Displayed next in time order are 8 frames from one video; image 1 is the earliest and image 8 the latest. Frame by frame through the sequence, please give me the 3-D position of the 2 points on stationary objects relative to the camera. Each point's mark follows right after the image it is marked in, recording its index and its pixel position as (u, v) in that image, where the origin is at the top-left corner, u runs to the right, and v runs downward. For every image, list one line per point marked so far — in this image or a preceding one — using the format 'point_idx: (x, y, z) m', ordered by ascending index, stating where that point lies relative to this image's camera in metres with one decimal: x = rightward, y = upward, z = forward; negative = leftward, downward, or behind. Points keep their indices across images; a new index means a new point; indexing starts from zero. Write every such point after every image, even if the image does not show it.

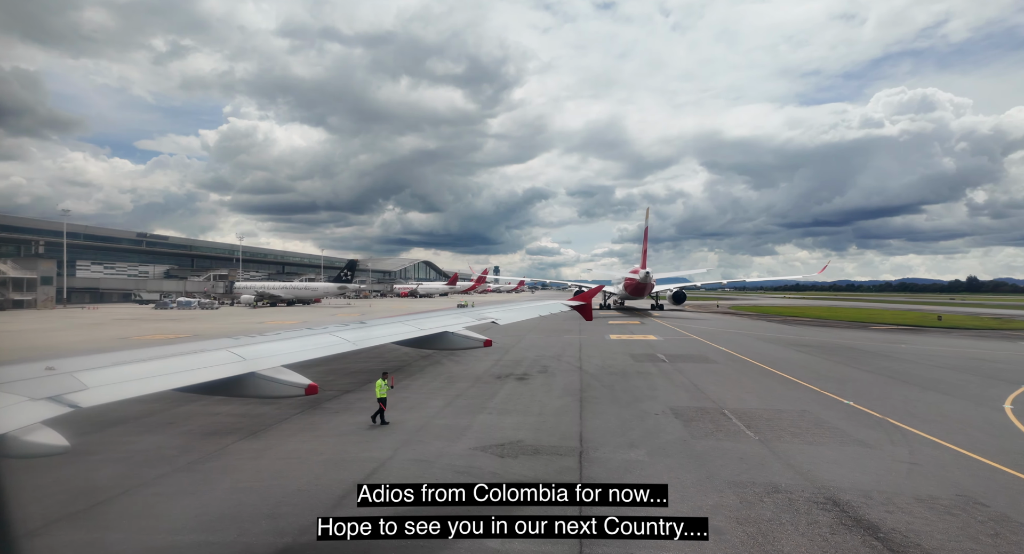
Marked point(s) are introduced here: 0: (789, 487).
0: (+4.5, -3.4, +7.1) m
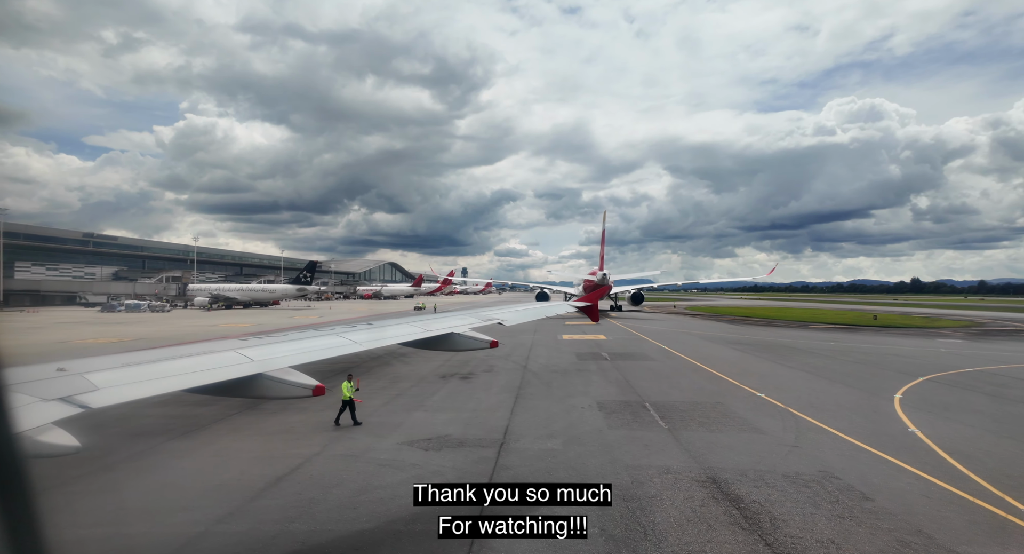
0: (+3.0, -3.5, +7.9) m
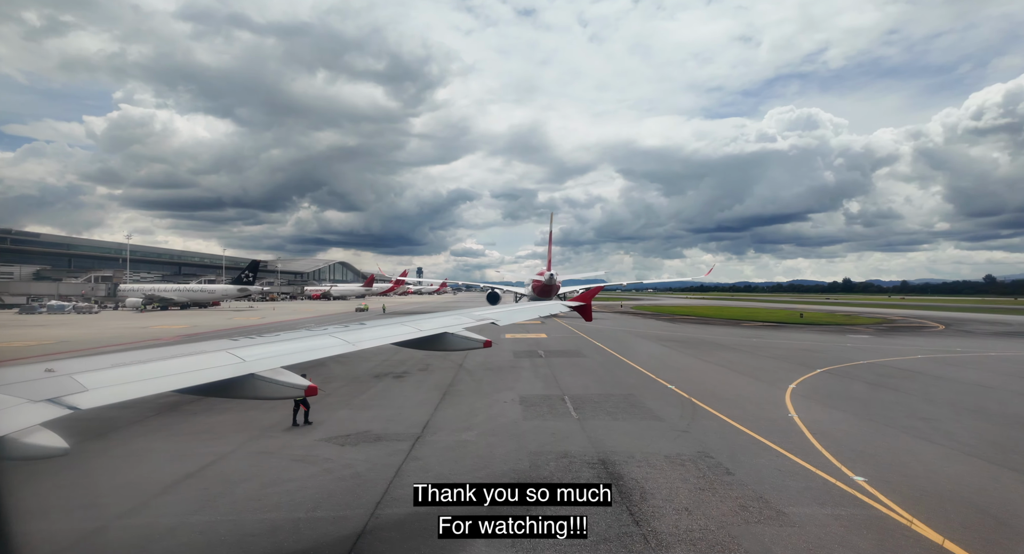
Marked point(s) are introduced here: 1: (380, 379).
0: (+1.3, -3.5, +8.7) m
1: (-4.3, -3.3, +14.3) m
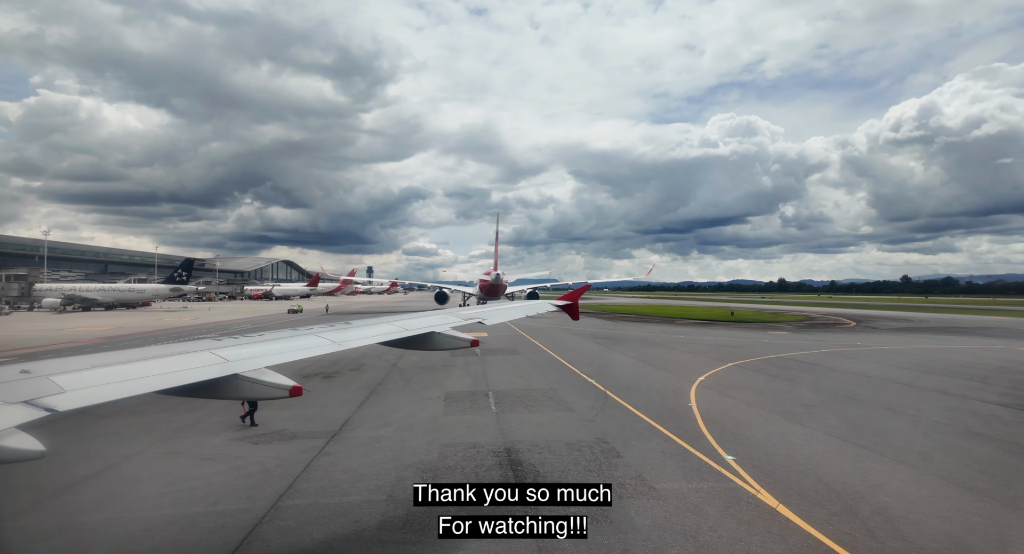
0: (-0.6, -3.6, +9.3) m
1: (-6.7, -3.3, +14.3) m
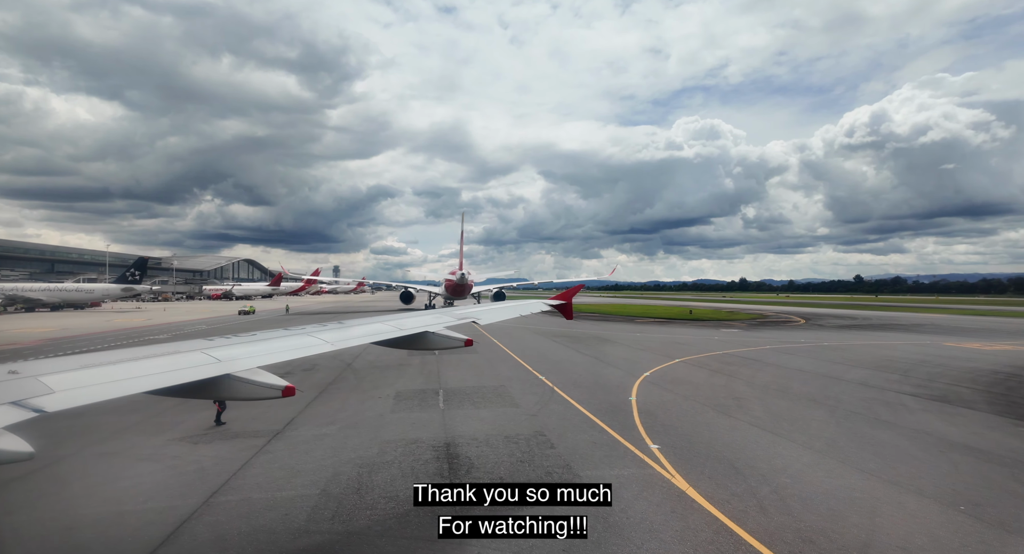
0: (-1.9, -3.6, +9.7) m
1: (-8.3, -3.3, +14.3) m
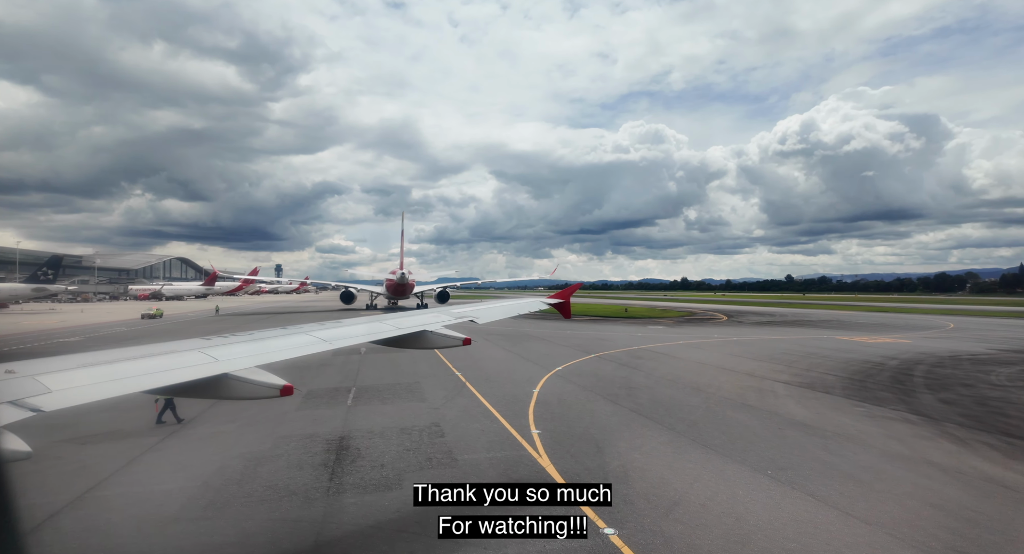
0: (-4.4, -3.6, +10.2) m
1: (-11.1, -3.4, +14.2) m
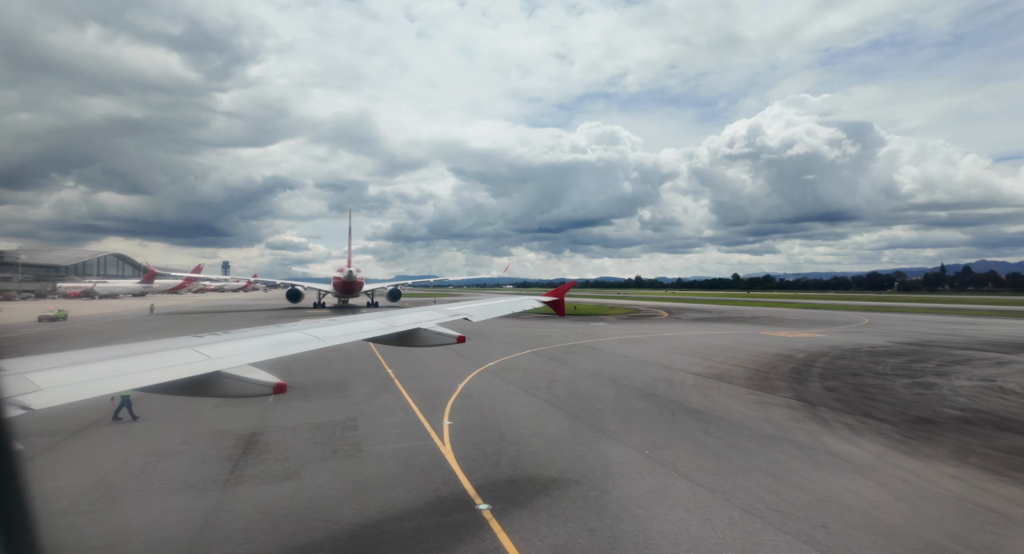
0: (-6.5, -3.6, +10.4) m
1: (-13.5, -3.3, +13.9) m
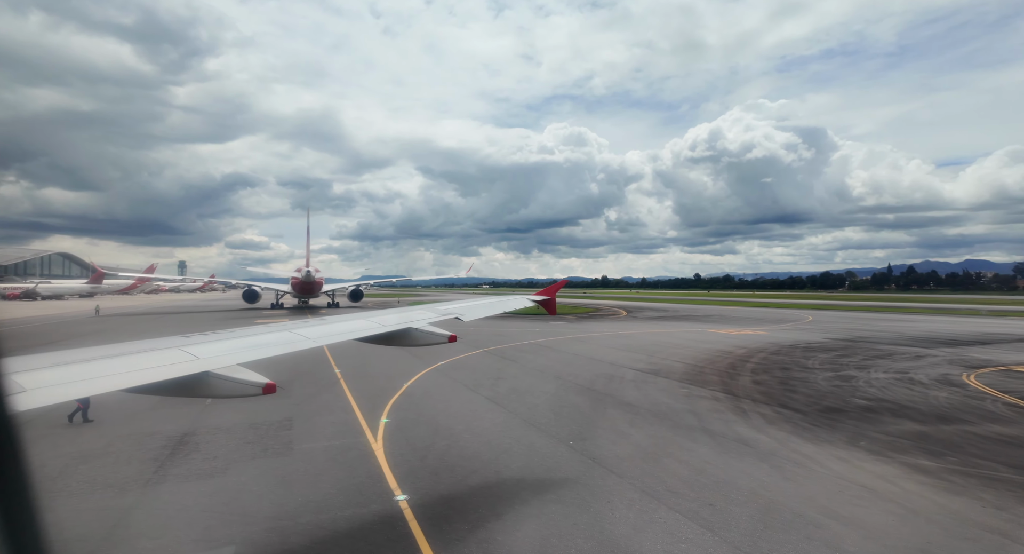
0: (-8.1, -3.6, +10.4) m
1: (-15.3, -3.3, +13.5) m
